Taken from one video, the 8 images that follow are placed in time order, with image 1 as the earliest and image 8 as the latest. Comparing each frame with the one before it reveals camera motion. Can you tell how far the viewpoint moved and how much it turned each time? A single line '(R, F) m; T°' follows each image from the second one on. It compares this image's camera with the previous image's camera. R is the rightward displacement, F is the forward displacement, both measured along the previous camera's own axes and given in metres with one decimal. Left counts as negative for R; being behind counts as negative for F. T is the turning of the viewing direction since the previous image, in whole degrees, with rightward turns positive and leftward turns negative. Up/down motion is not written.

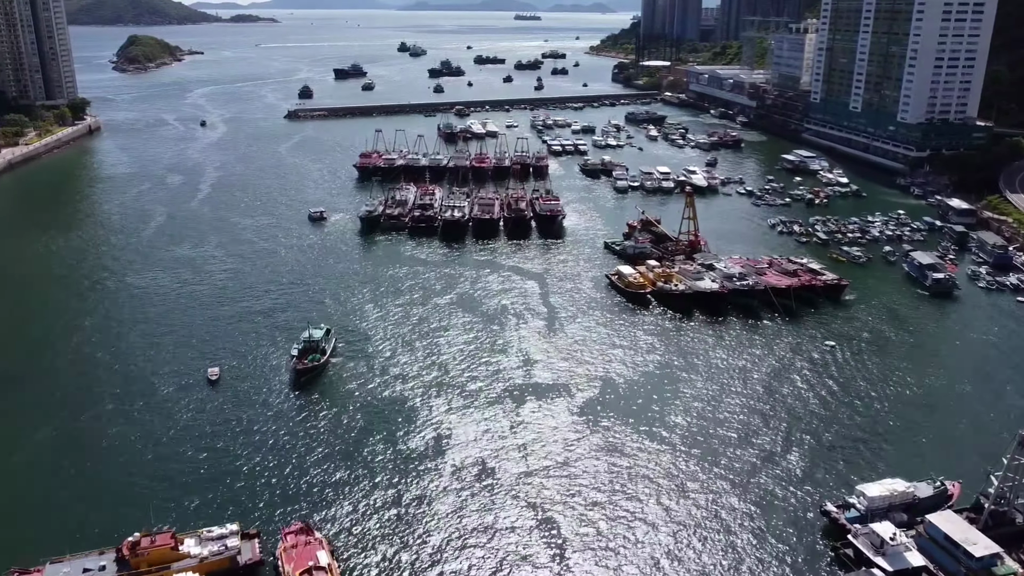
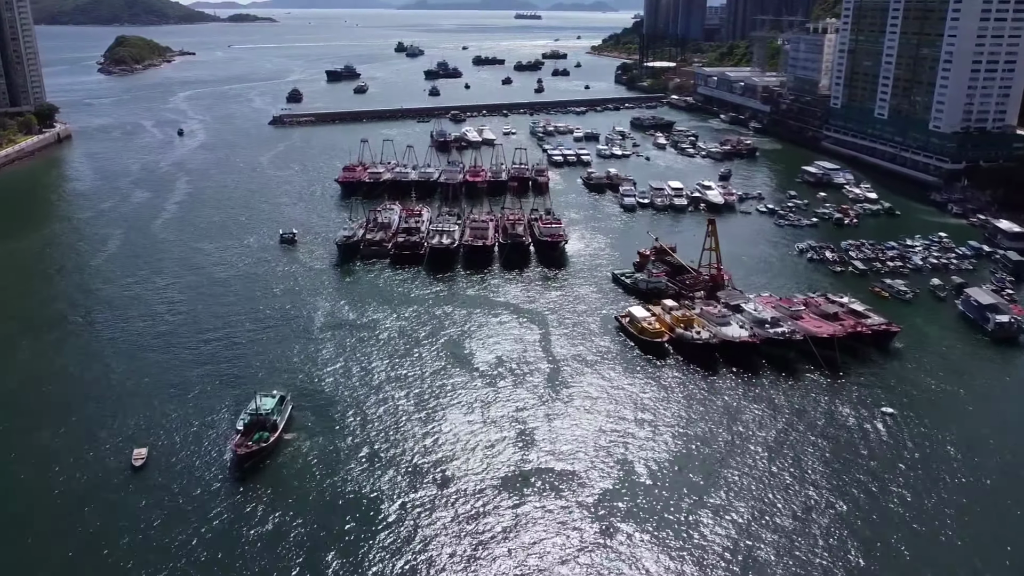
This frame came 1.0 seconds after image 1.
(+0.1, +2.4) m; 0°
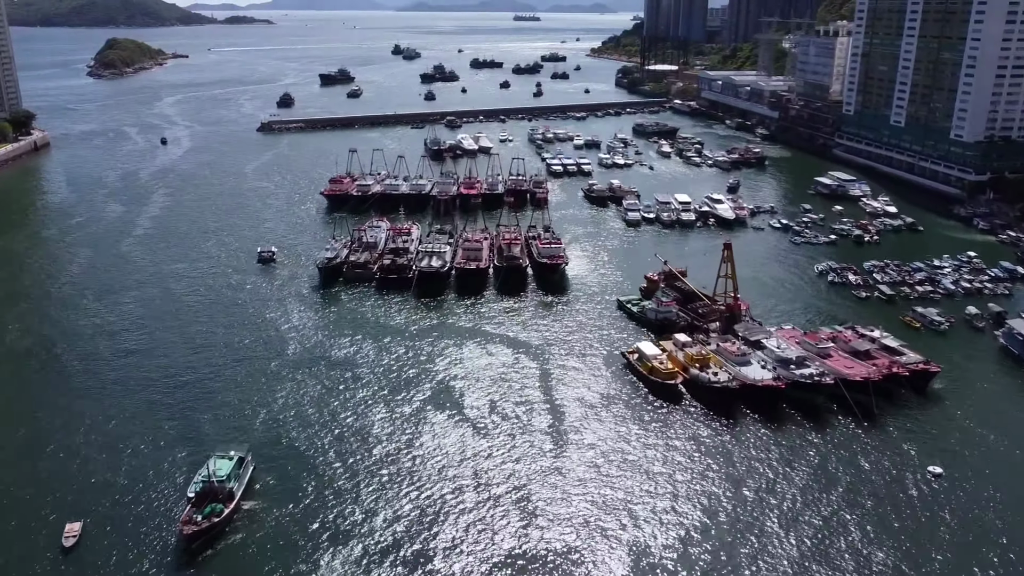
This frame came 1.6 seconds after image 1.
(+0.1, +1.5) m; 0°
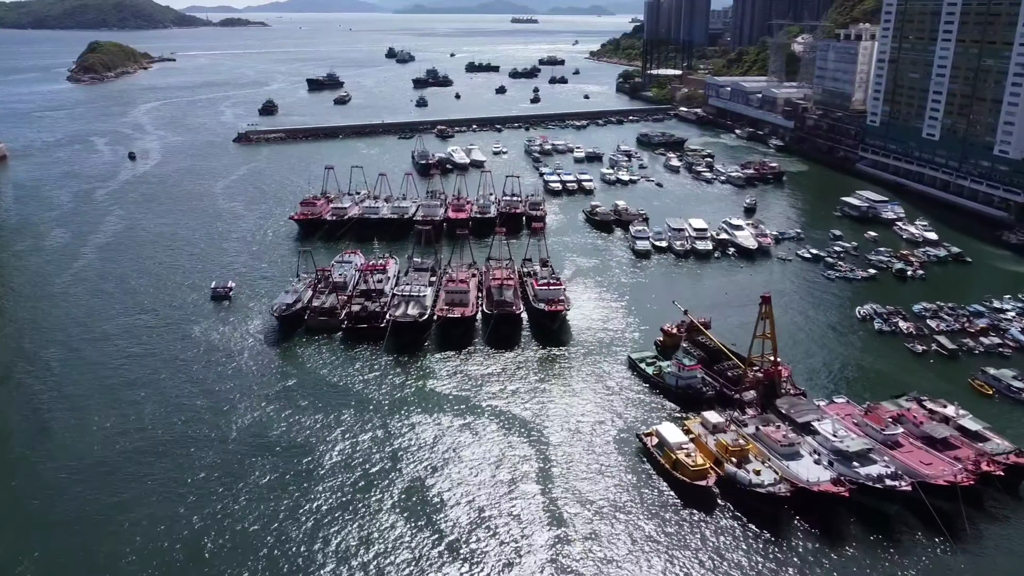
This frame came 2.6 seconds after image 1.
(+0.1, +2.6) m; 0°
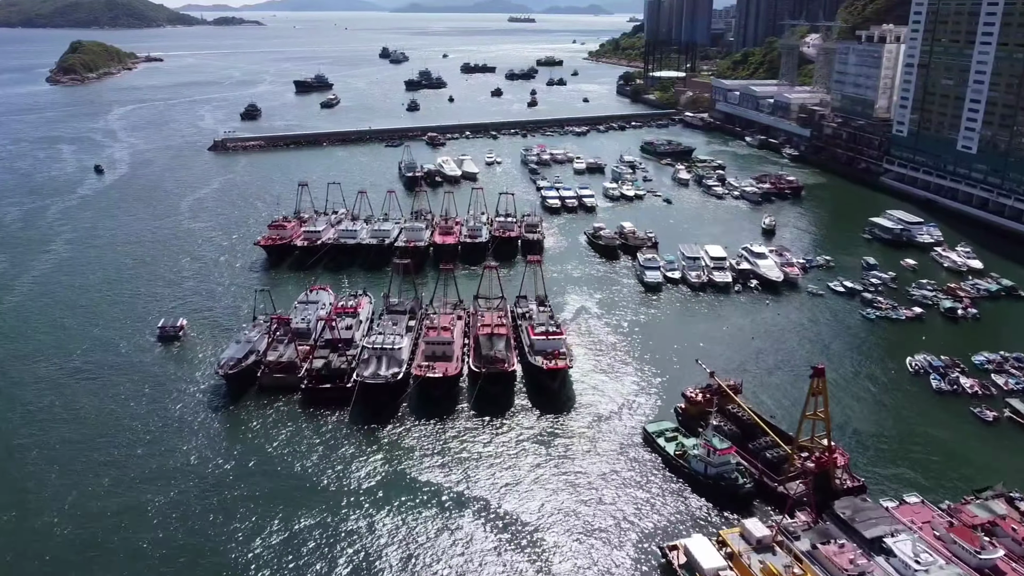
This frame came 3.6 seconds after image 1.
(+0.1, +2.3) m; 0°
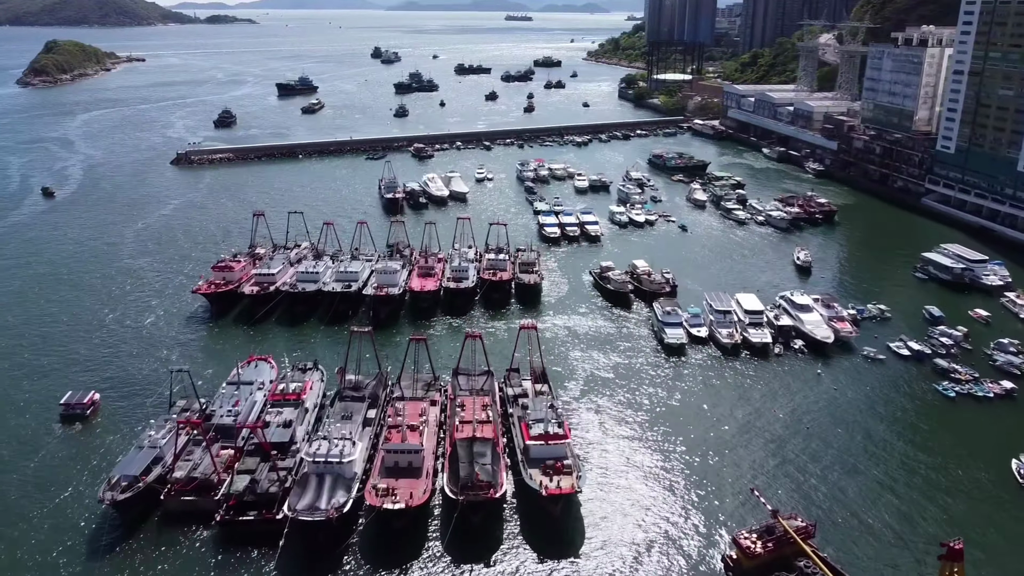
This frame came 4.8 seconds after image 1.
(+0.1, +3.2) m; 0°
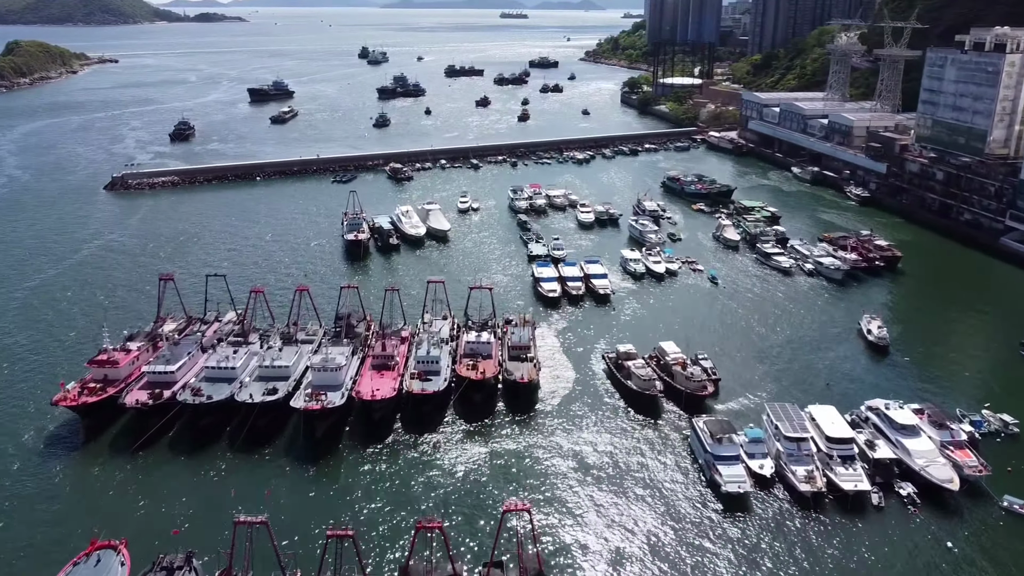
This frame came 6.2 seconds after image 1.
(+0.2, +4.3) m; 0°
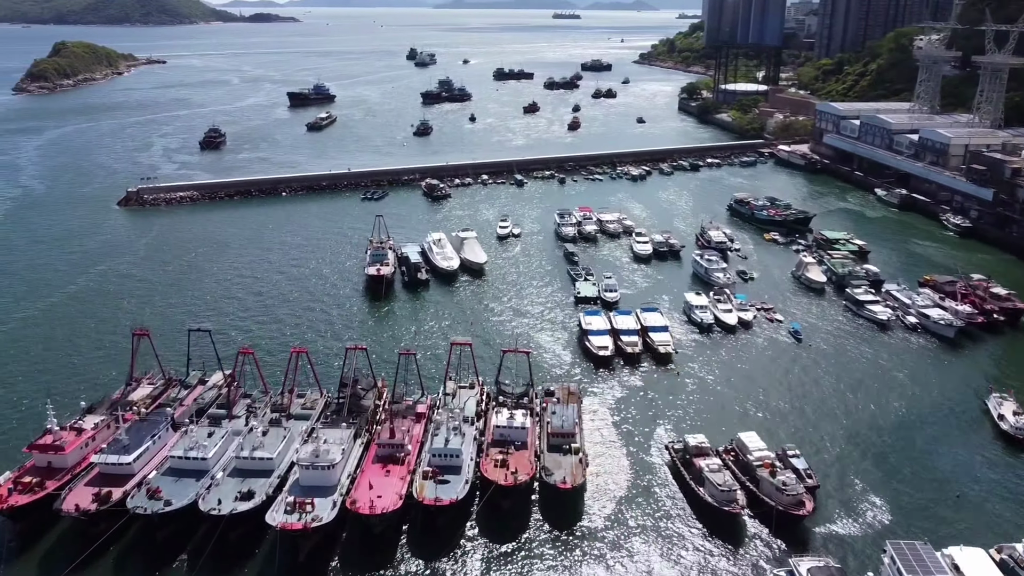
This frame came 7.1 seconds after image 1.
(+0.1, +2.6) m; -3°
